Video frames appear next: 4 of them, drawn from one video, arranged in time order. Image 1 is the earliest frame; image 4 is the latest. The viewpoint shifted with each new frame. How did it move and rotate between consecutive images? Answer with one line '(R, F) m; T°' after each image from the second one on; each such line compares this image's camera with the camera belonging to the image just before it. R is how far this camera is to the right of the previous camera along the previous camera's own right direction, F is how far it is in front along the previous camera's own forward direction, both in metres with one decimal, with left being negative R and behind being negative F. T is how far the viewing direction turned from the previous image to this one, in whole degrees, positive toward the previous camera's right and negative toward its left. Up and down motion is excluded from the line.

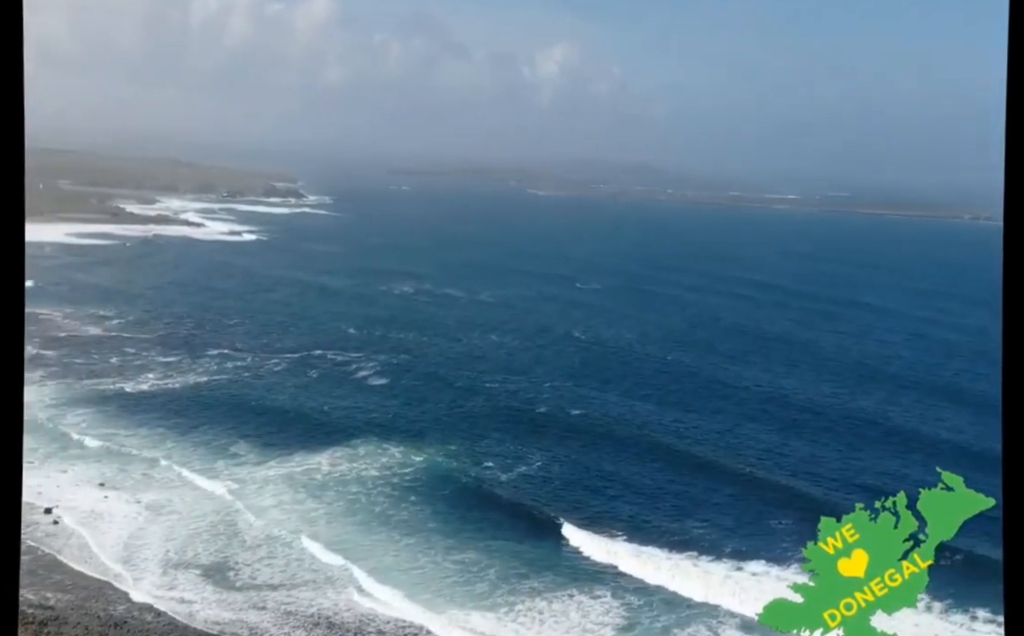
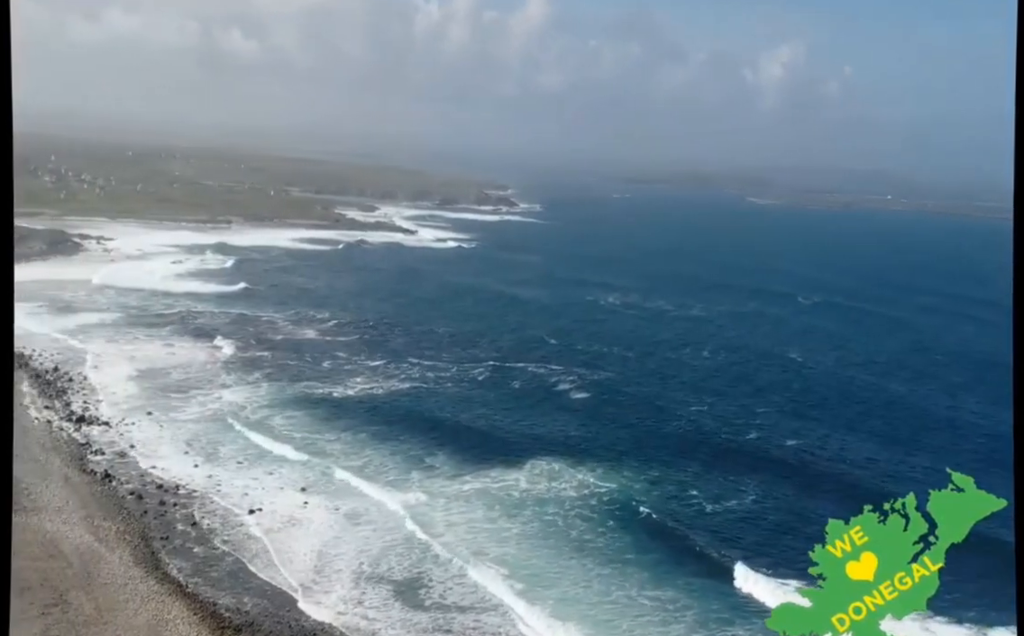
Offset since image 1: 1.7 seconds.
(0.0, +0.6) m; -12°
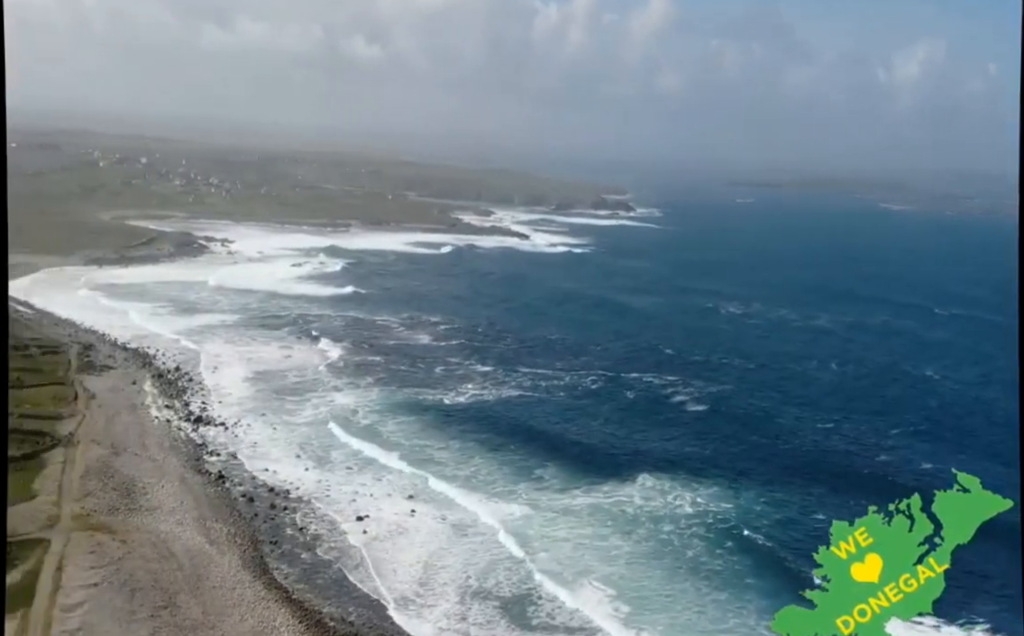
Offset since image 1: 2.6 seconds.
(0.0, +0.3) m; -7°
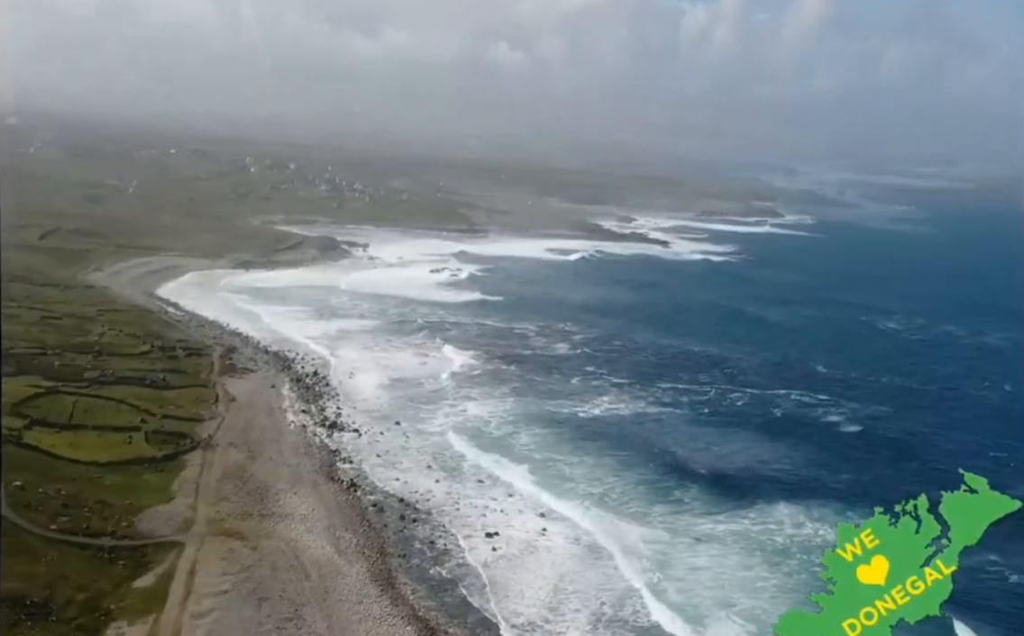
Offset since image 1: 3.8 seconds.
(0.0, +0.4) m; -8°
